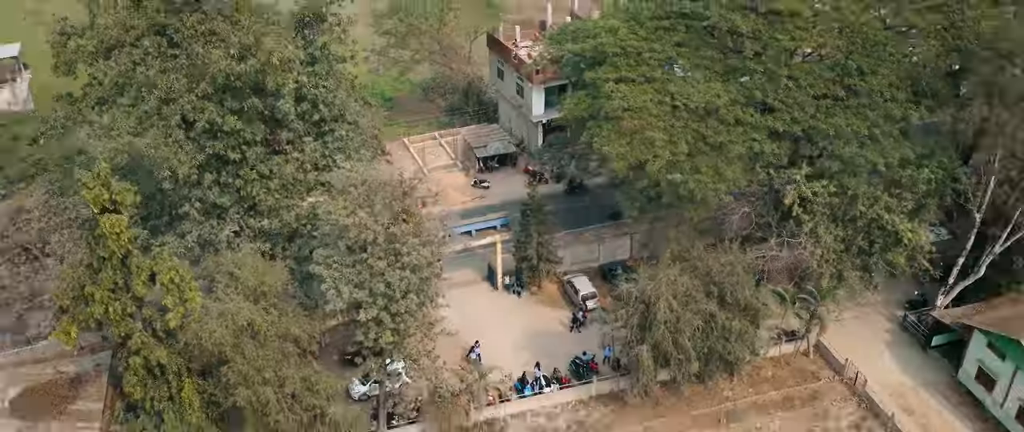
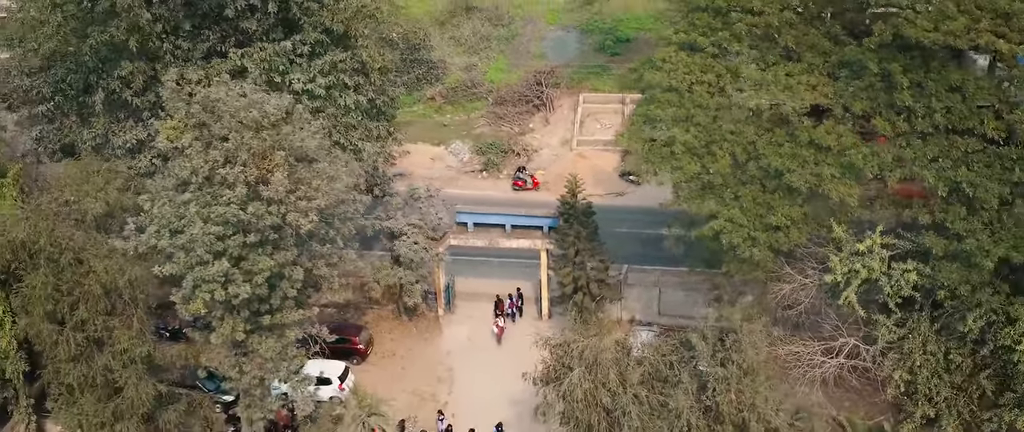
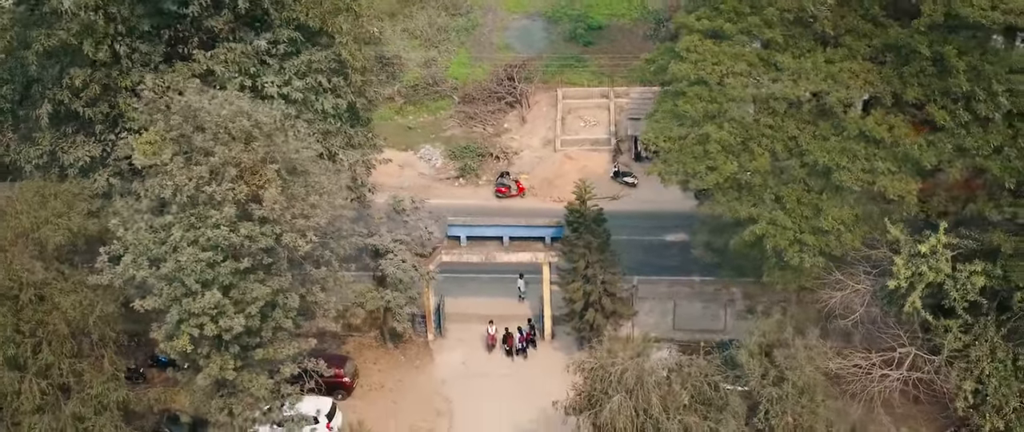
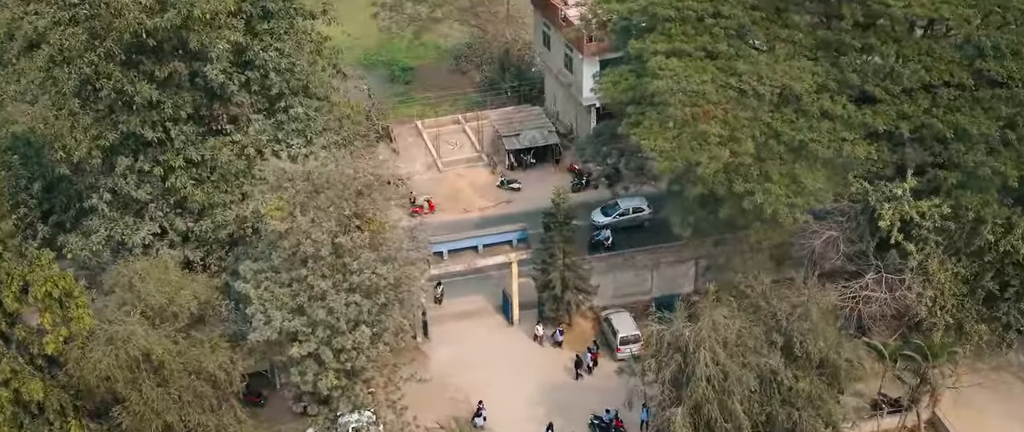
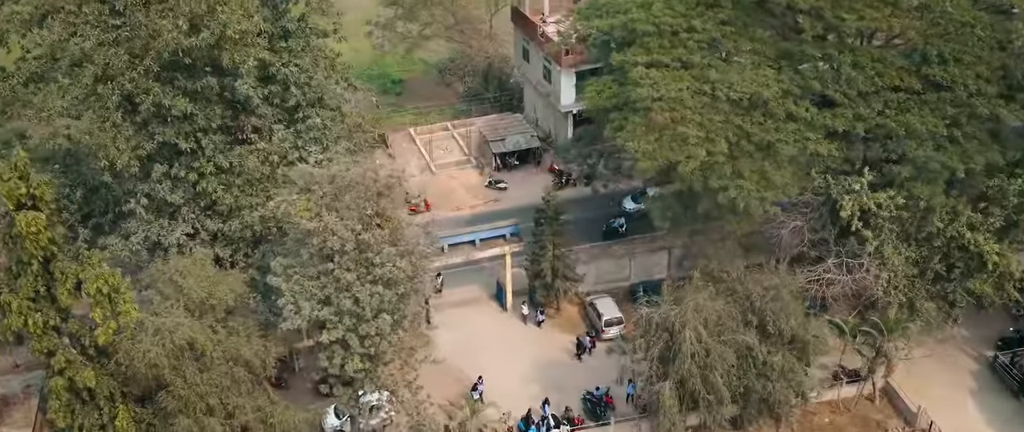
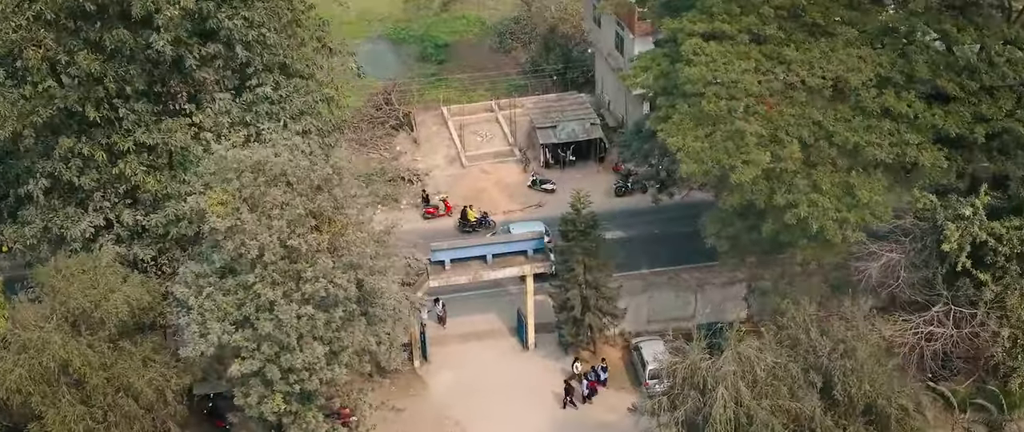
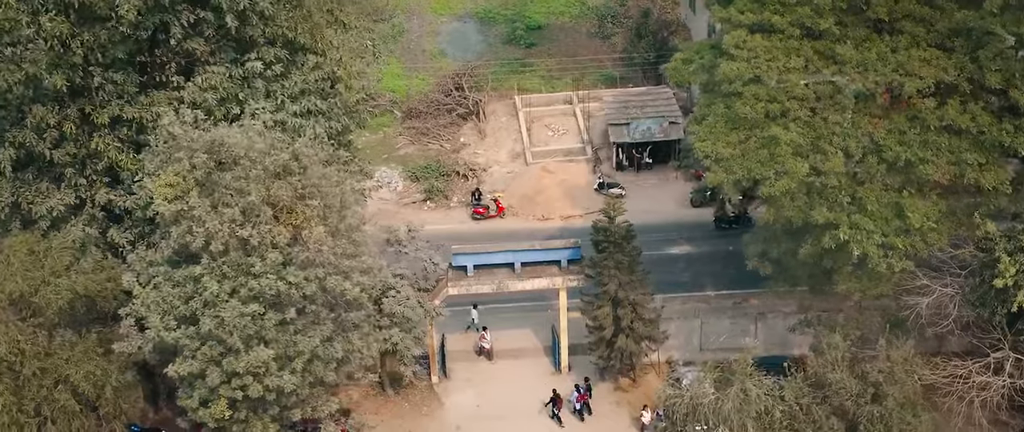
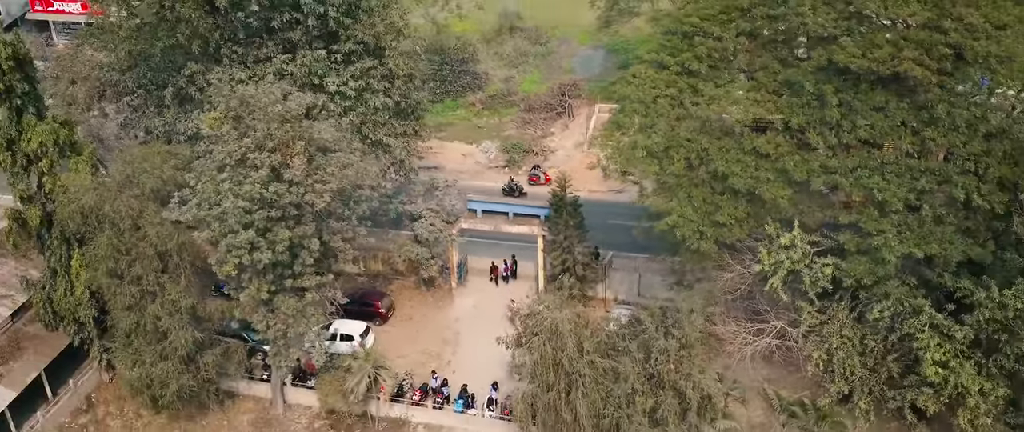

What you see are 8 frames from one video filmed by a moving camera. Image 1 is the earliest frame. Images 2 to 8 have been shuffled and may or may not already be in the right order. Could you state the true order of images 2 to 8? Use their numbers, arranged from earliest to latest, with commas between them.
5, 4, 6, 7, 3, 2, 8
